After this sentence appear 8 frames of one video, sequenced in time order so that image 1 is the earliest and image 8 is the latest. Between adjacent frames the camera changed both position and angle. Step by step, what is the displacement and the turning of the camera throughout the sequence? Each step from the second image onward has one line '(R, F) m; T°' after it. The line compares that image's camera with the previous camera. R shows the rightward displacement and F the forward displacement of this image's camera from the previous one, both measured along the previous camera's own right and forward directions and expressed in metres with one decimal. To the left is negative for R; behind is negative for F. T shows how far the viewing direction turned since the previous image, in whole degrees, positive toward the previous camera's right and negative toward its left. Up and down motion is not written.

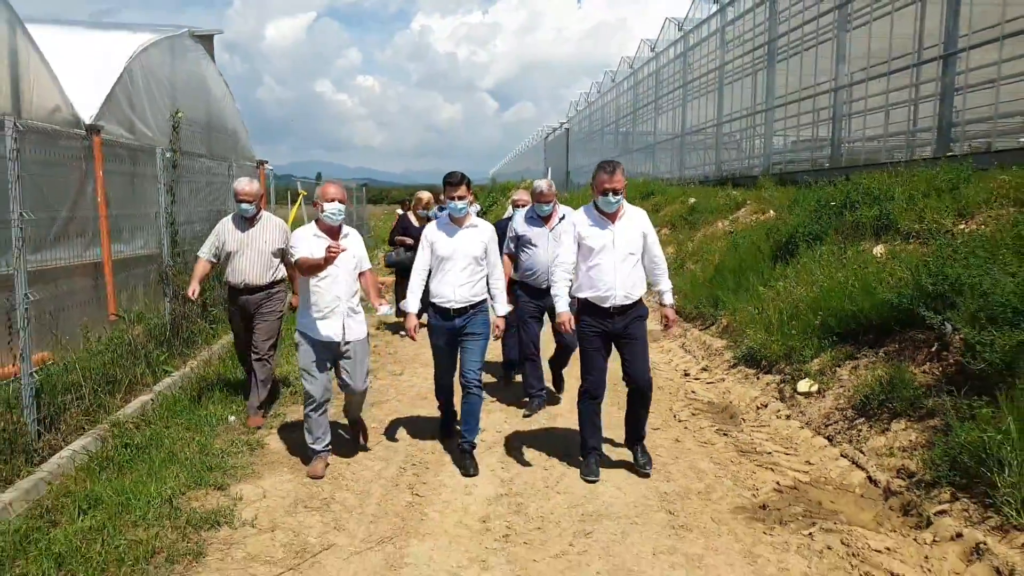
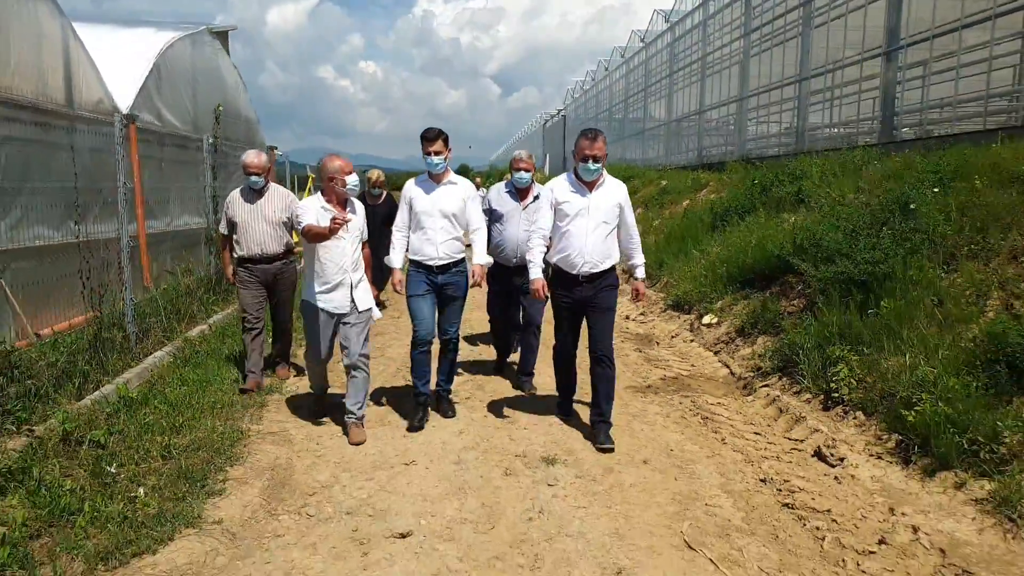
(+0.3, -1.8) m; 0°
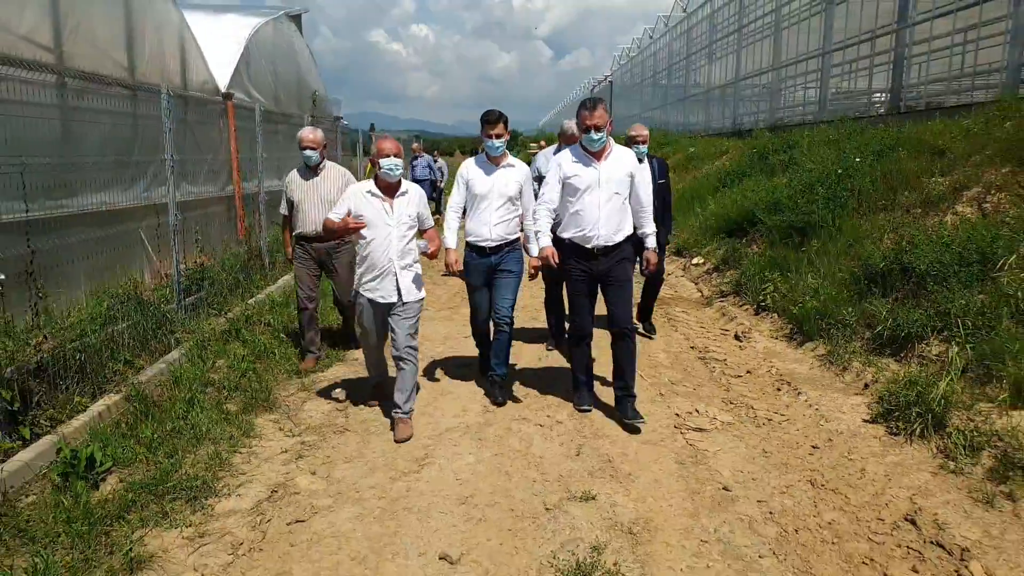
(+0.2, -2.4) m; -4°
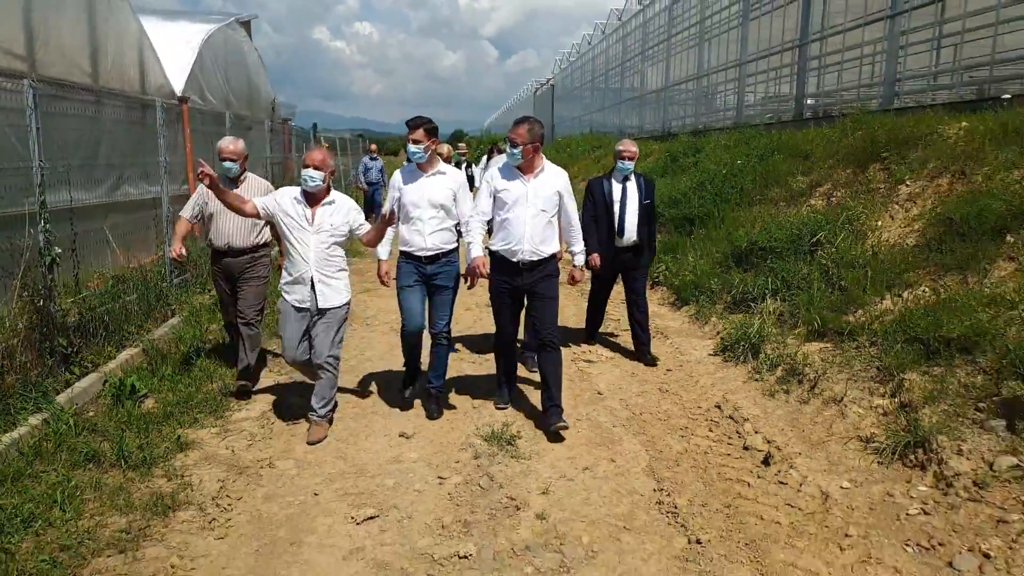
(+0.1, -1.5) m; +4°
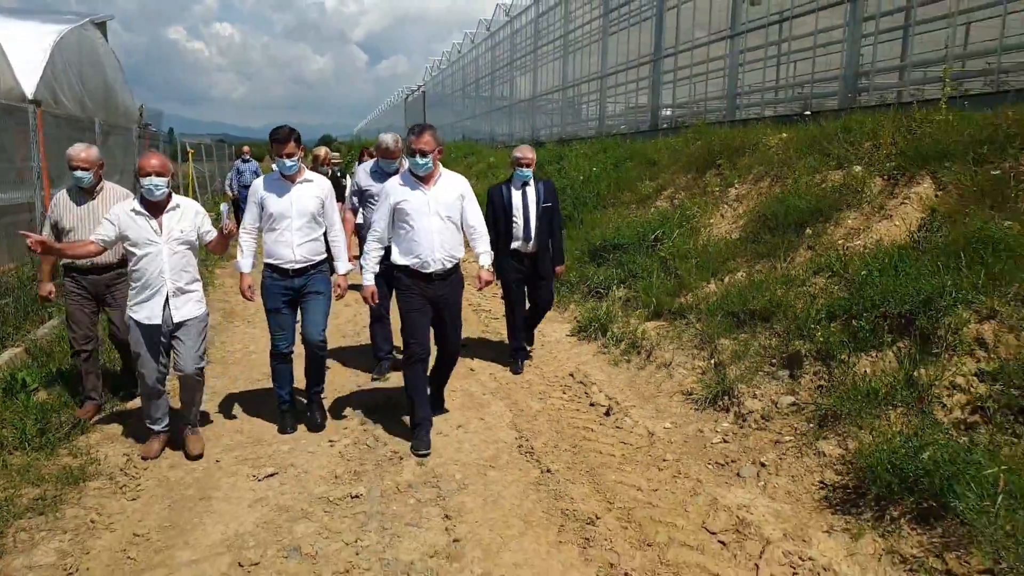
(0.0, -0.7) m; +9°
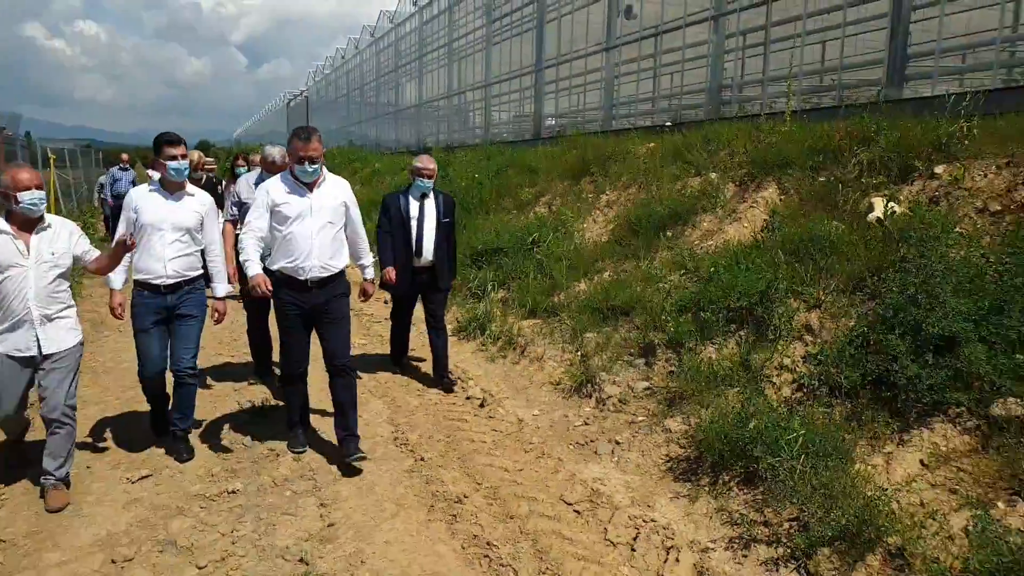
(+0.1, -0.3) m; +8°
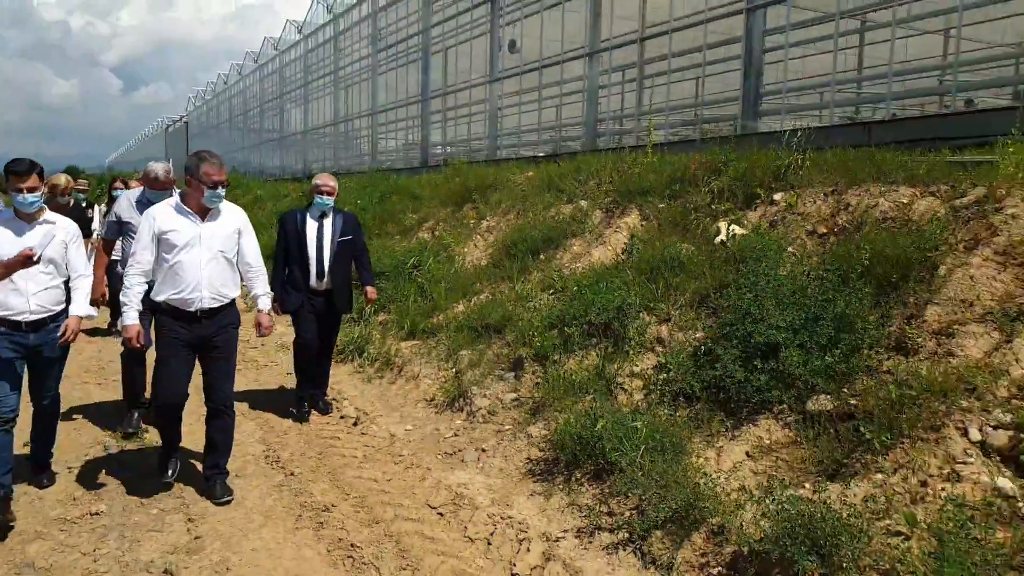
(+0.2, -0.3) m; +8°
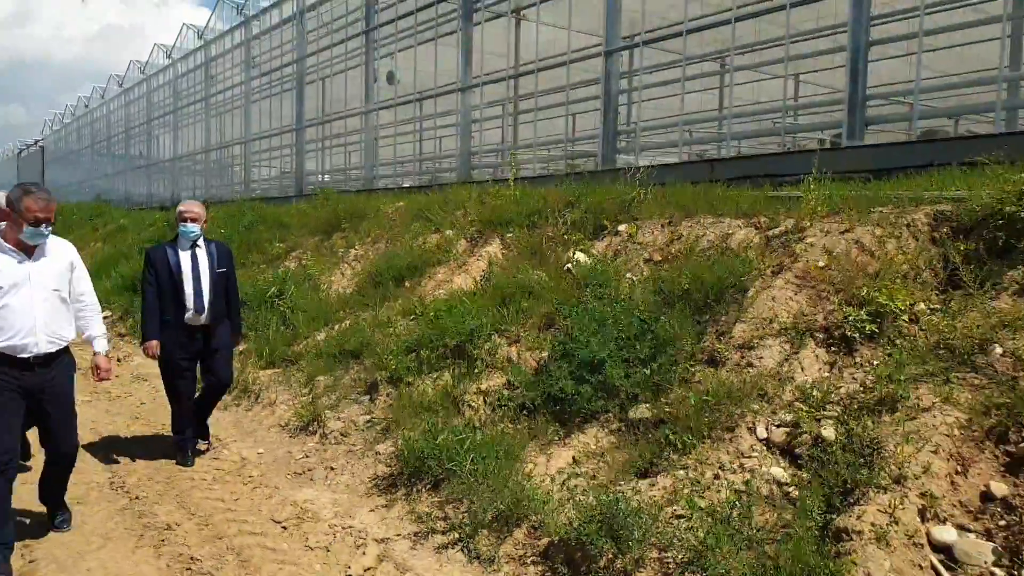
(+0.3, -0.4) m; +8°
